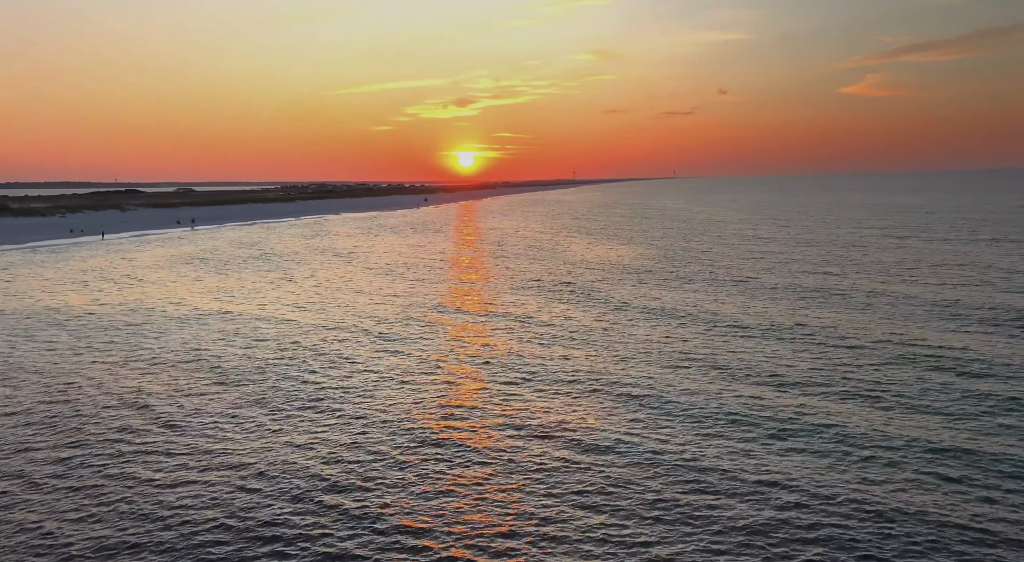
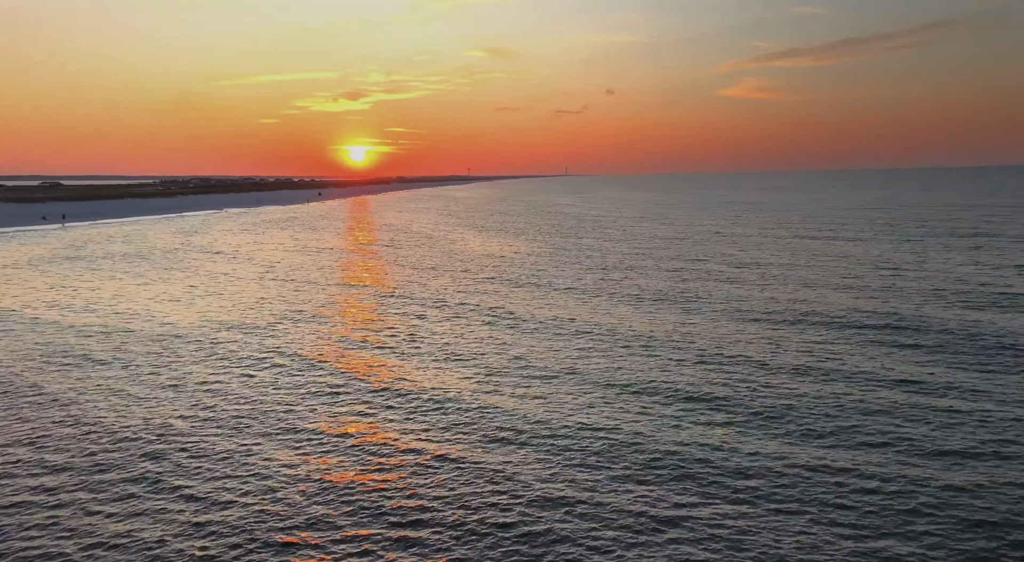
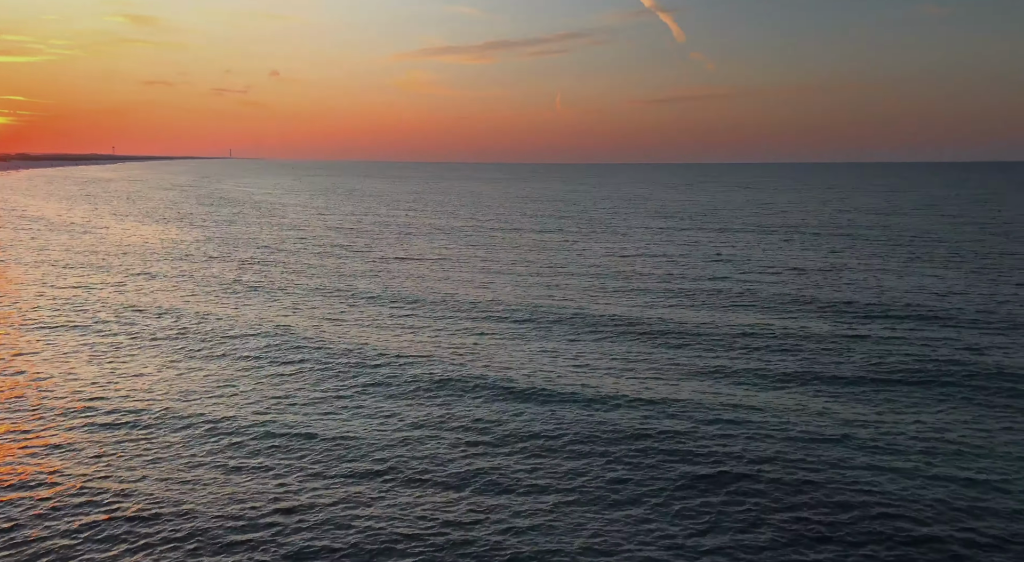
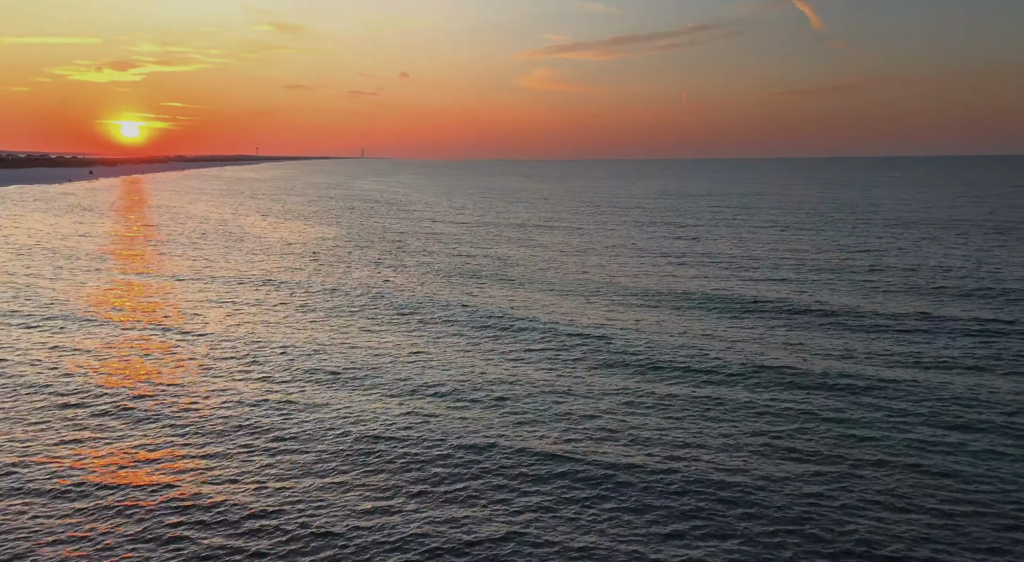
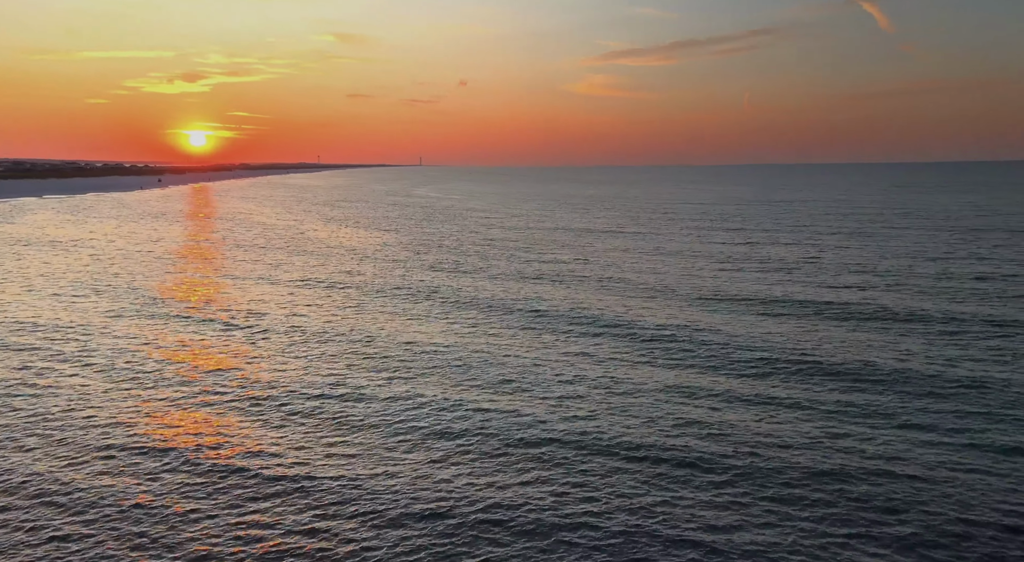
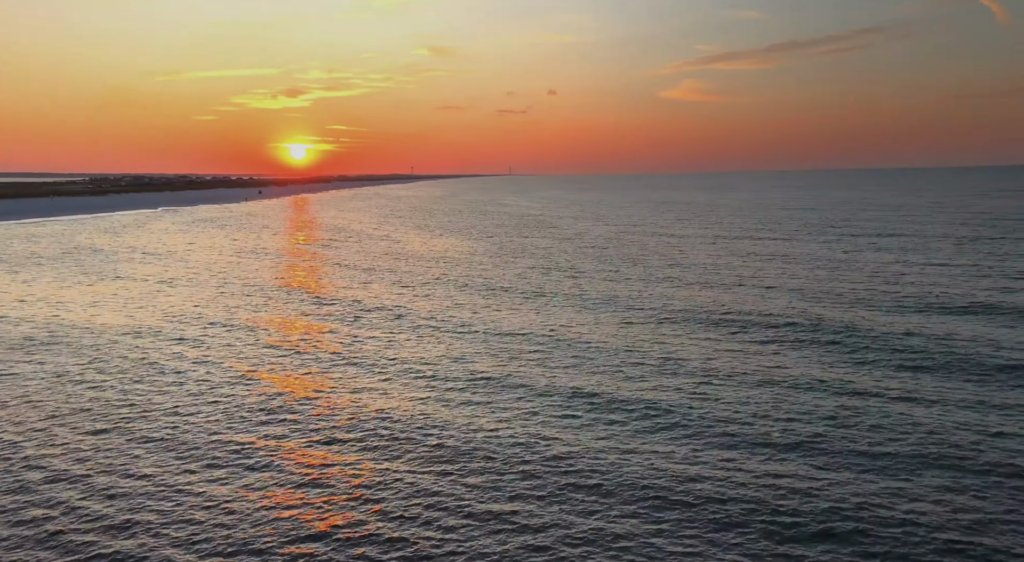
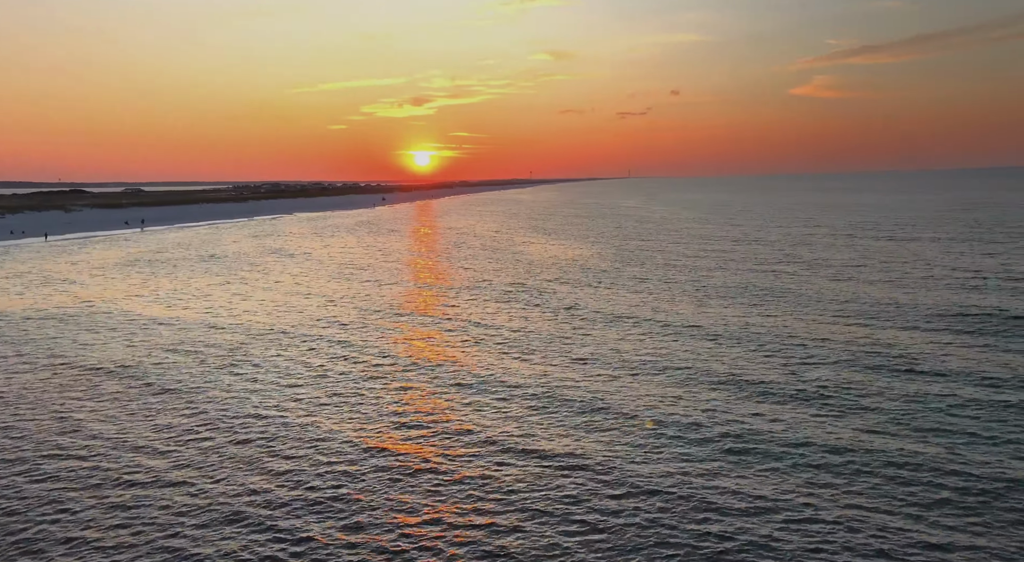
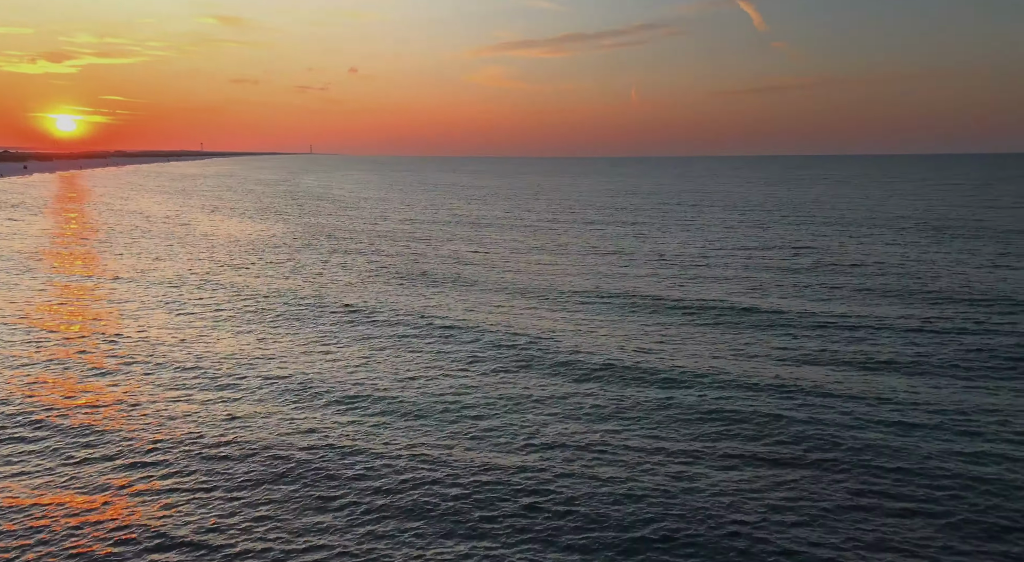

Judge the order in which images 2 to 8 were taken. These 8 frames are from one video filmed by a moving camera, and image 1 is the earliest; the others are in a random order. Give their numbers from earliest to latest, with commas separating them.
7, 2, 6, 5, 4, 8, 3
